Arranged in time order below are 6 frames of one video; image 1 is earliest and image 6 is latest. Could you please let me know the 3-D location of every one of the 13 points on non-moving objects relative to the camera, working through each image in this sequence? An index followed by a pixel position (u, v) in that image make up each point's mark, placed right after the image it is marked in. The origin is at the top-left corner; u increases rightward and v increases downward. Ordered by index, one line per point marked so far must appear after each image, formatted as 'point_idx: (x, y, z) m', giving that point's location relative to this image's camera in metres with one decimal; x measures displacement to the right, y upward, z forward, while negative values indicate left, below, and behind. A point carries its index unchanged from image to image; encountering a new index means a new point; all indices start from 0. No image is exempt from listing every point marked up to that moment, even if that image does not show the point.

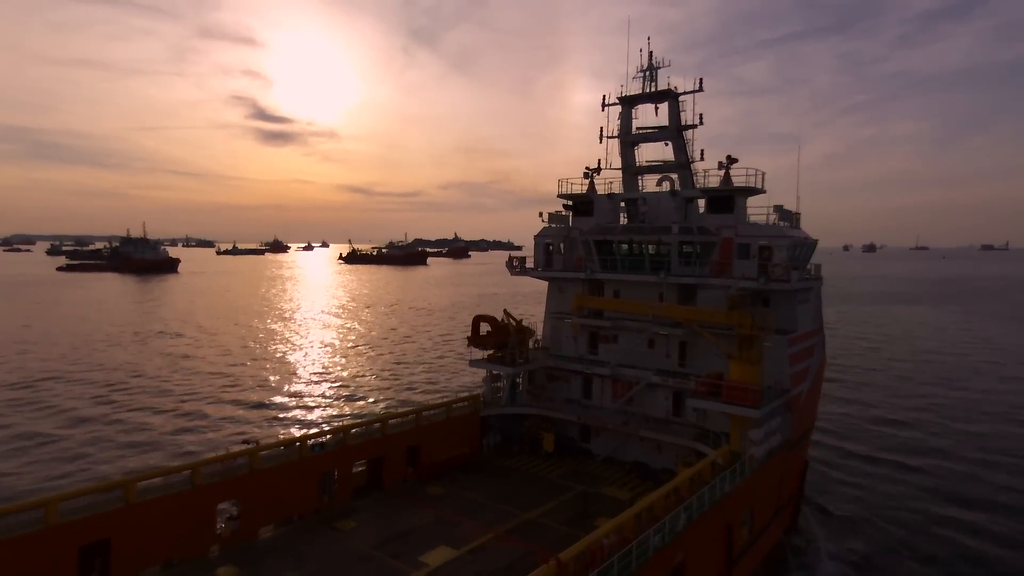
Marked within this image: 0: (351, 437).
0: (-4.6, -4.3, +19.6) m
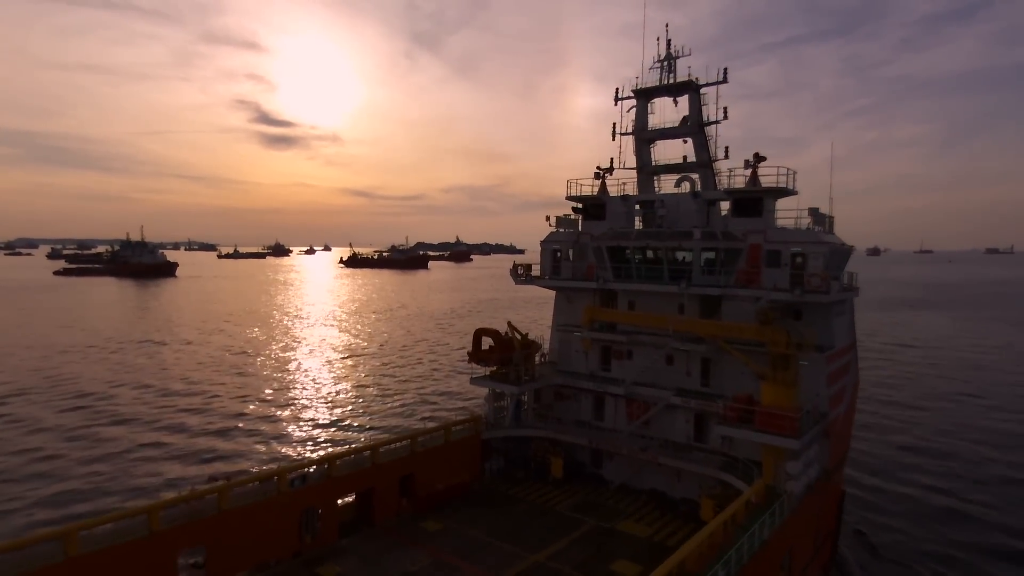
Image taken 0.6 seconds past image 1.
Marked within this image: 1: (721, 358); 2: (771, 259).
0: (-4.5, -4.6, +17.5) m
1: (+6.1, -2.0, +19.9) m
2: (+7.4, +0.8, +19.6) m
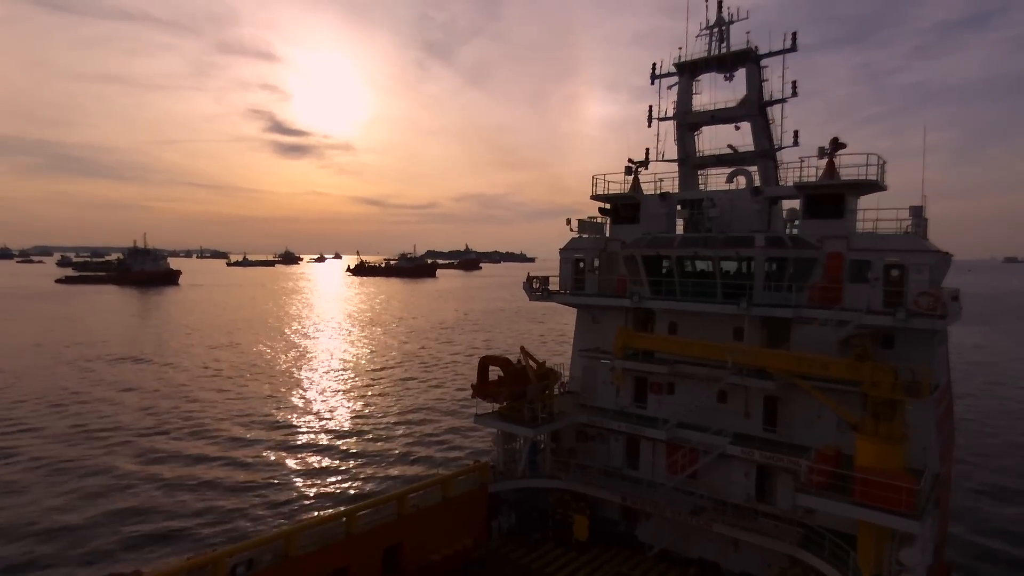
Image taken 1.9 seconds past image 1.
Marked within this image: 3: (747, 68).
0: (-4.2, -5.0, +13.4) m
1: (+6.4, -2.5, +15.7) m
2: (+7.7, +0.4, +15.4) m
3: (+6.0, +5.6, +17.2) m
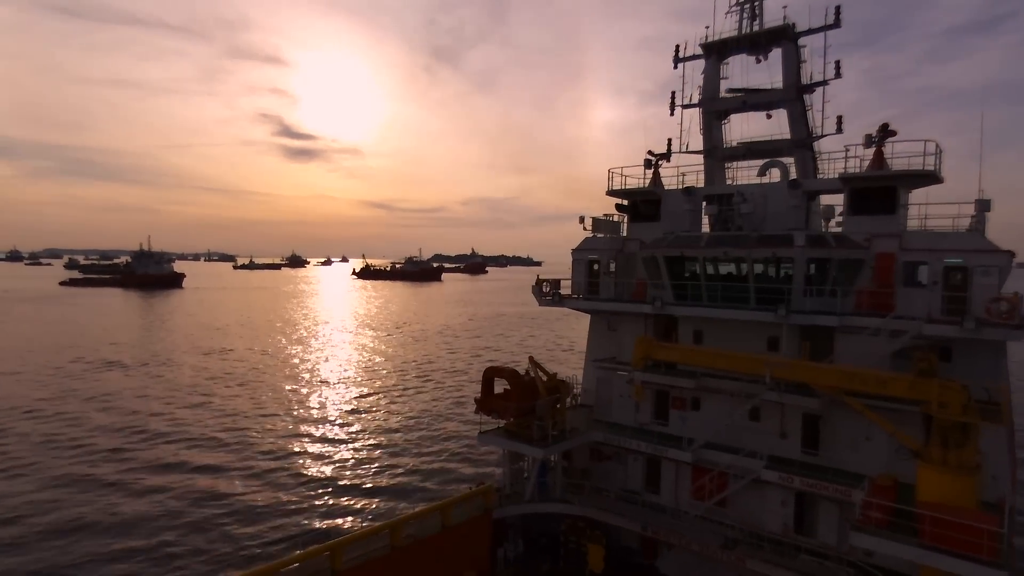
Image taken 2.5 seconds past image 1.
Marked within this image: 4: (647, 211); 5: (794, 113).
0: (-4.1, -5.1, +11.7) m
1: (+6.6, -2.6, +13.9) m
2: (+7.9, +0.3, +13.6) m
3: (+6.2, +5.5, +15.5) m
4: (+3.6, +2.0, +17.8) m
5: (+6.4, +4.0, +15.5) m
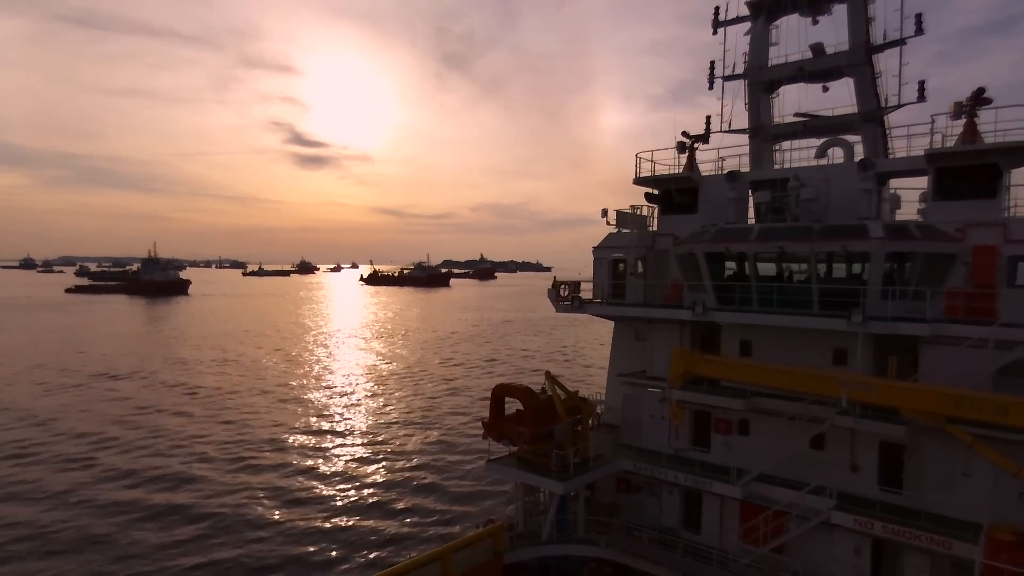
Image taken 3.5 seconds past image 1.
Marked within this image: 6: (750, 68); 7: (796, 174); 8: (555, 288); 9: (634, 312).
0: (-3.9, -5.1, +9.3) m
1: (+6.8, -2.6, +11.3) m
2: (+8.1, +0.3, +11.0) m
3: (+6.4, +5.4, +13.0) m
4: (+3.8, +2.0, +15.3) m
5: (+6.7, +3.9, +13.0) m
6: (+4.9, +4.6, +14.1) m
7: (+5.6, +2.3, +13.3) m
8: (+1.0, 0.0, +16.1) m
9: (+2.6, -0.5, +14.5) m
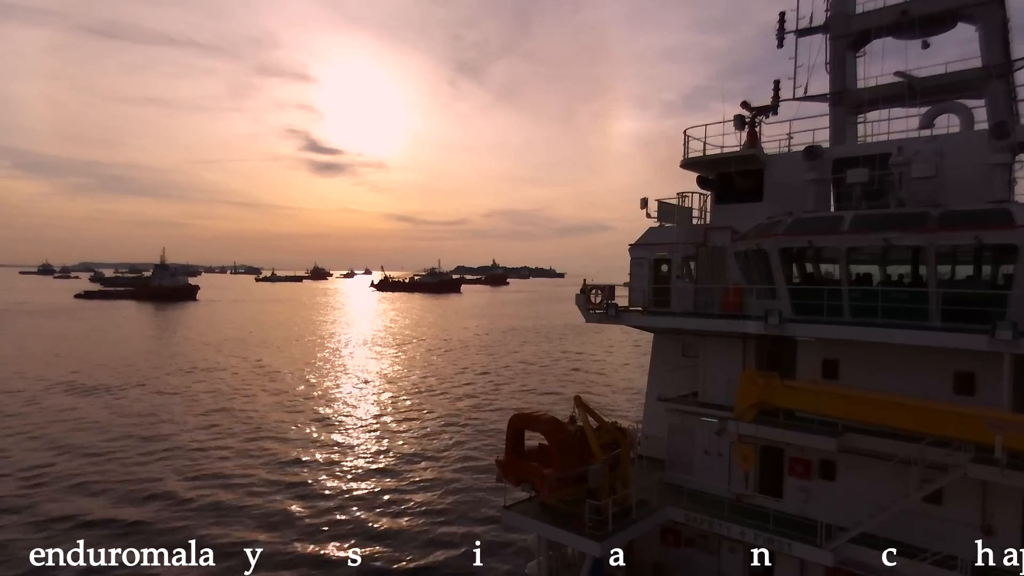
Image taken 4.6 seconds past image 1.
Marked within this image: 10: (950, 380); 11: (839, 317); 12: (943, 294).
0: (-3.6, -5.2, +6.5) m
1: (+7.1, -2.7, +8.3) m
2: (+8.4, +0.2, +8.0) m
3: (+6.7, +5.3, +10.1) m
4: (+4.2, +1.9, +12.5) m
5: (+7.0, +3.9, +10.0) m
6: (+5.3, +4.5, +11.2) m
7: (+5.9, +2.2, +10.4) m
8: (+1.4, -0.1, +13.2) m
9: (+3.0, -0.6, +11.6) m
10: (+6.2, -1.3, +9.5) m
11: (+5.0, -0.4, +10.3) m
12: (+6.0, -0.1, +9.3) m
